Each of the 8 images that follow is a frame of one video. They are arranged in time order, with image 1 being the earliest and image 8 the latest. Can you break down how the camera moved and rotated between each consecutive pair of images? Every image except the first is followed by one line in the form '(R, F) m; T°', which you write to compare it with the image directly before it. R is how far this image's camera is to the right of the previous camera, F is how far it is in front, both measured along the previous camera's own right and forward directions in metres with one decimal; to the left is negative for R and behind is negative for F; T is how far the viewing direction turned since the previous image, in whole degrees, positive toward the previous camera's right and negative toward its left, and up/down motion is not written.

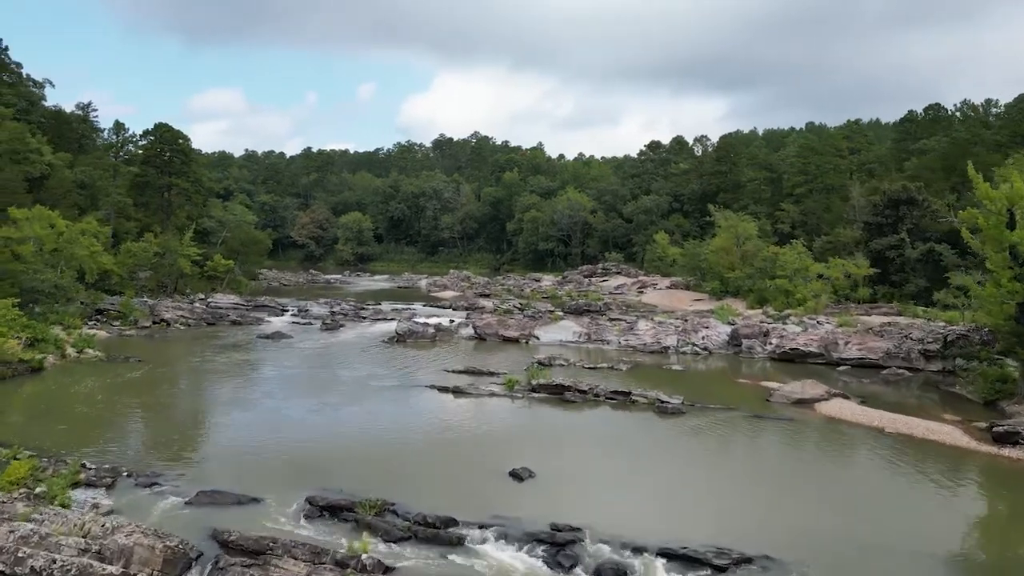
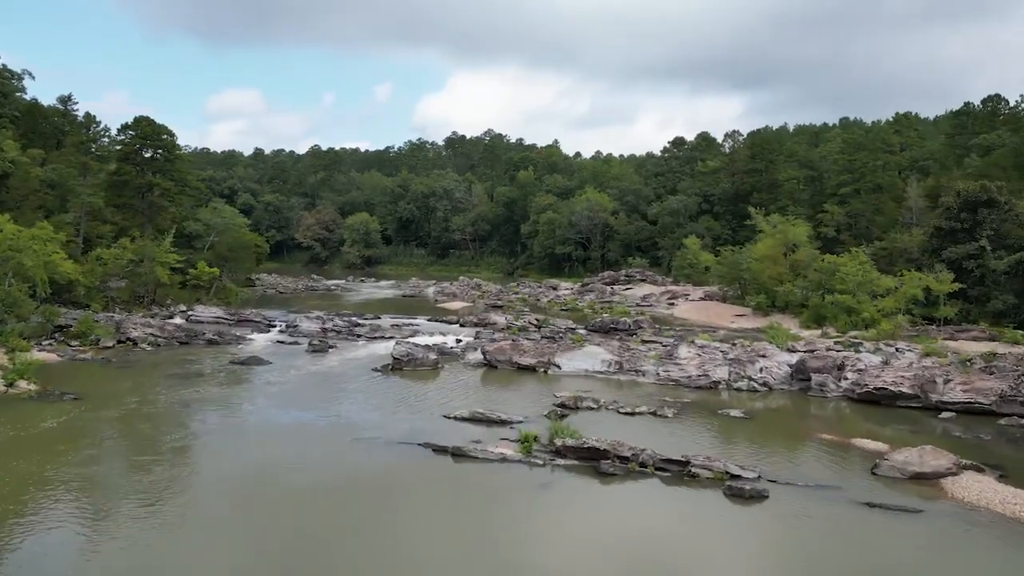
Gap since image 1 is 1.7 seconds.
(-0.1, +5.6) m; -1°
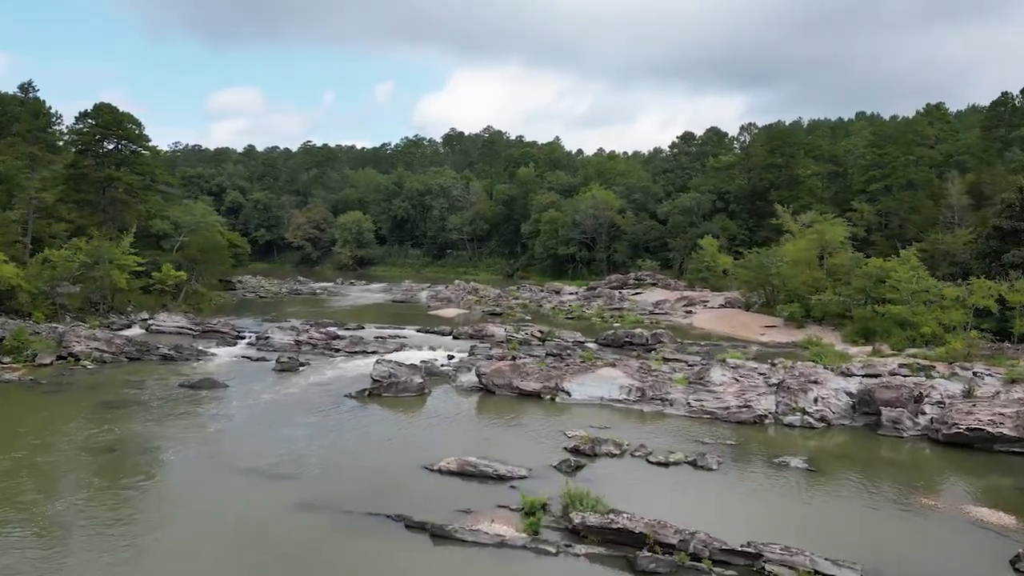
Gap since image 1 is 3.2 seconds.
(0.0, +4.8) m; 0°
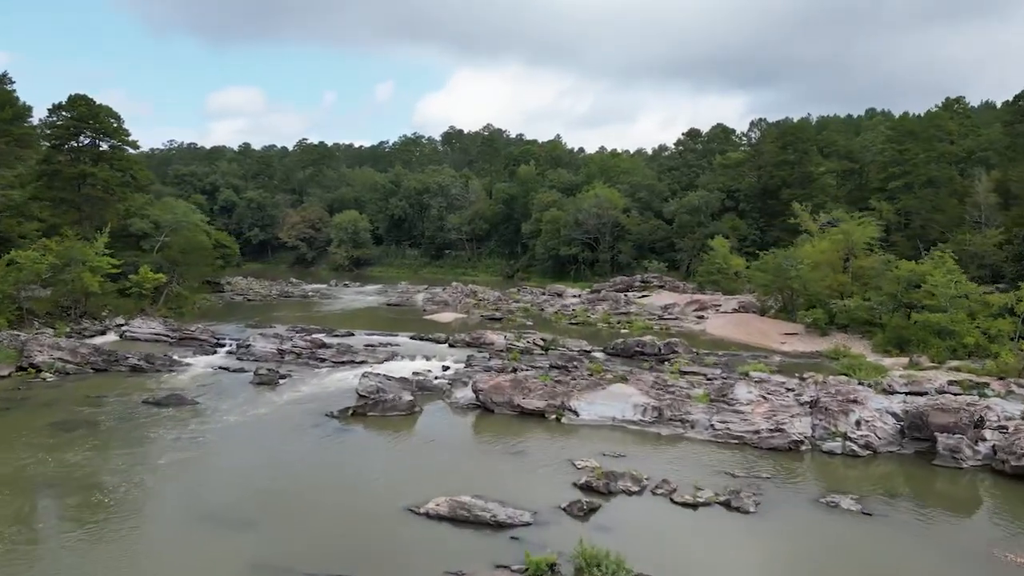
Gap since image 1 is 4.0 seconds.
(0.0, +2.6) m; 0°
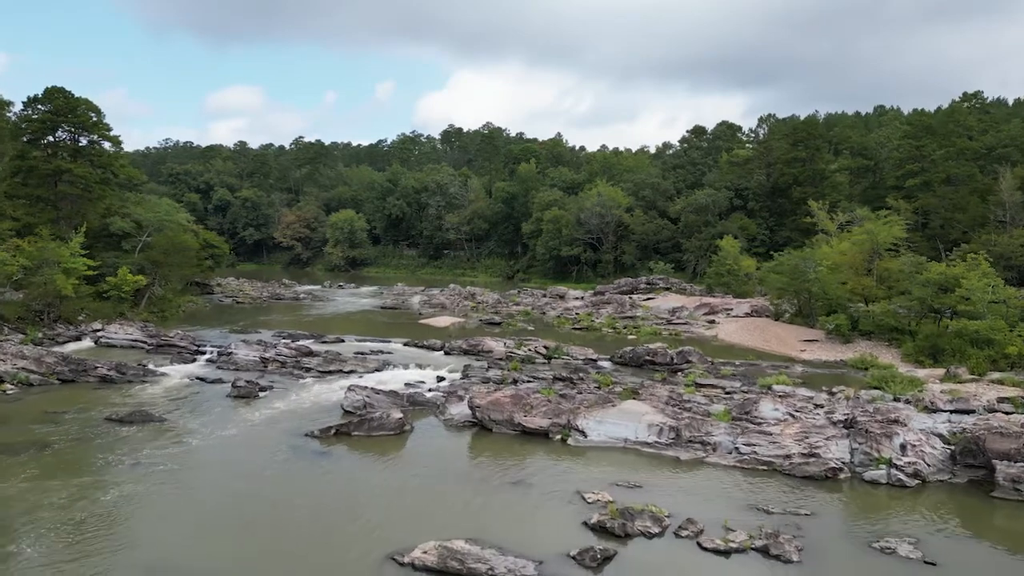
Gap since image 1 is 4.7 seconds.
(0.0, +2.2) m; 0°
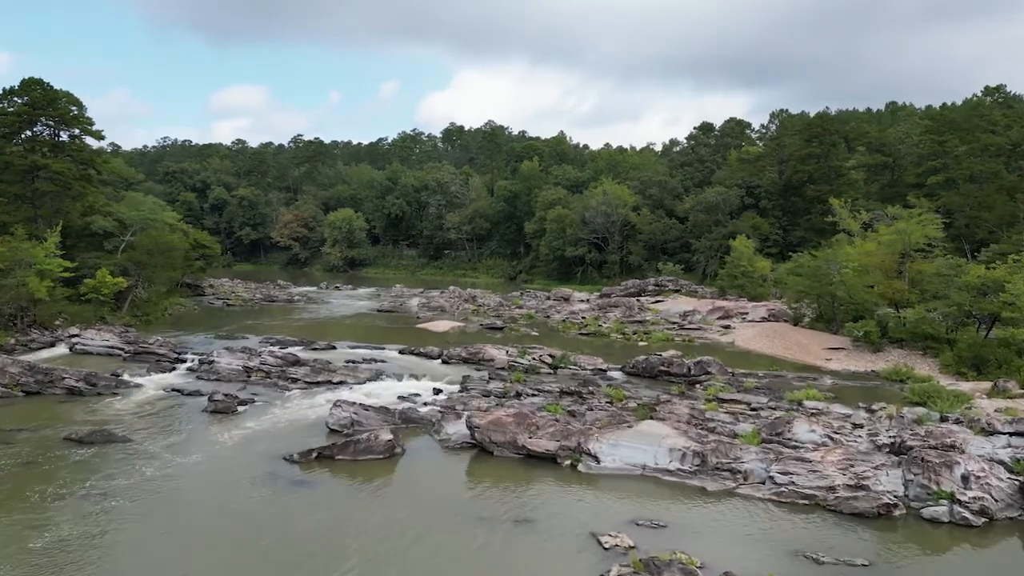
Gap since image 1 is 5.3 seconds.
(0.0, +2.2) m; 0°
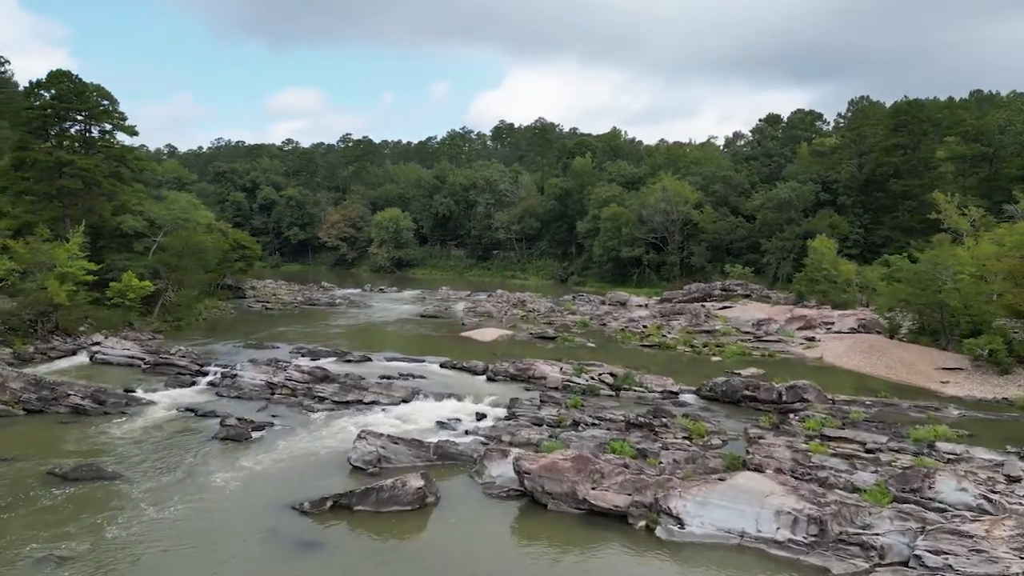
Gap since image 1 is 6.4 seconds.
(-0.2, +3.5) m; -4°
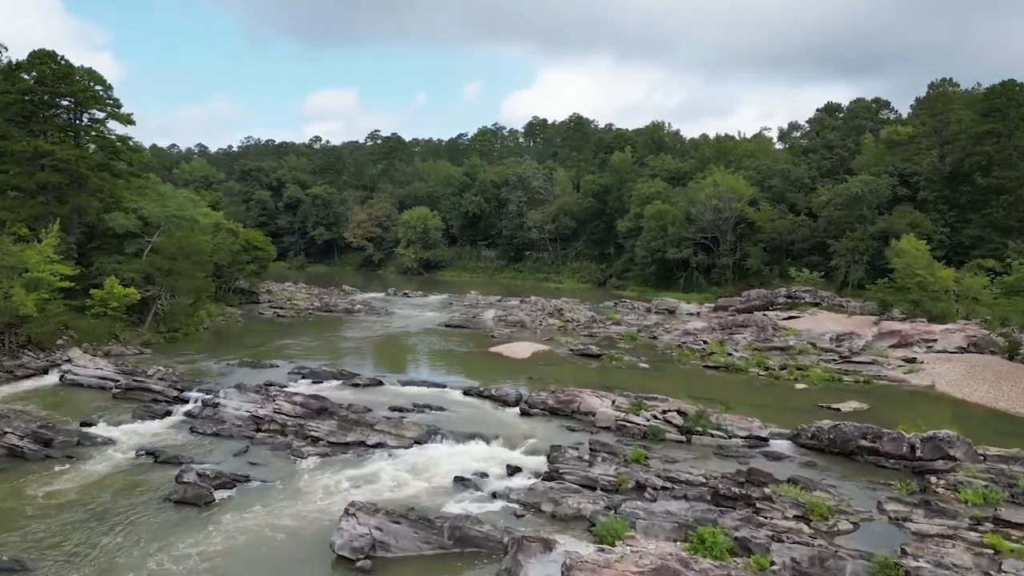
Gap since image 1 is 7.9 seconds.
(-0.3, +4.9) m; -3°
